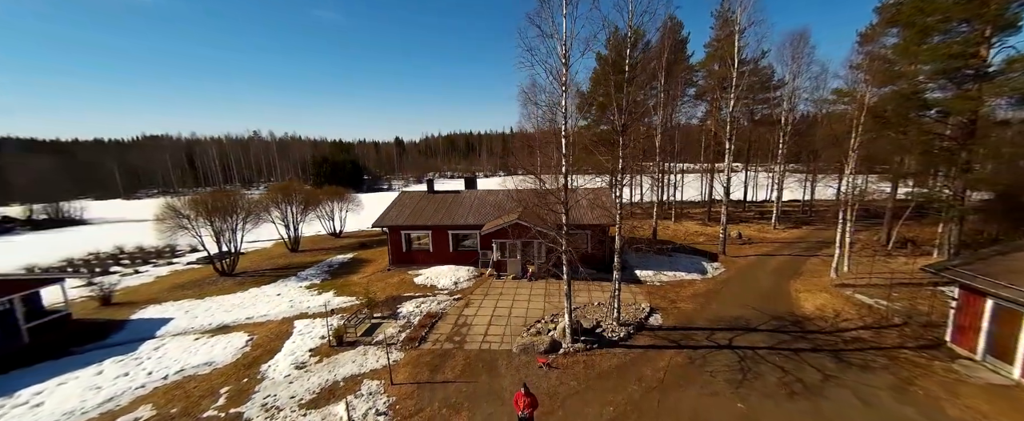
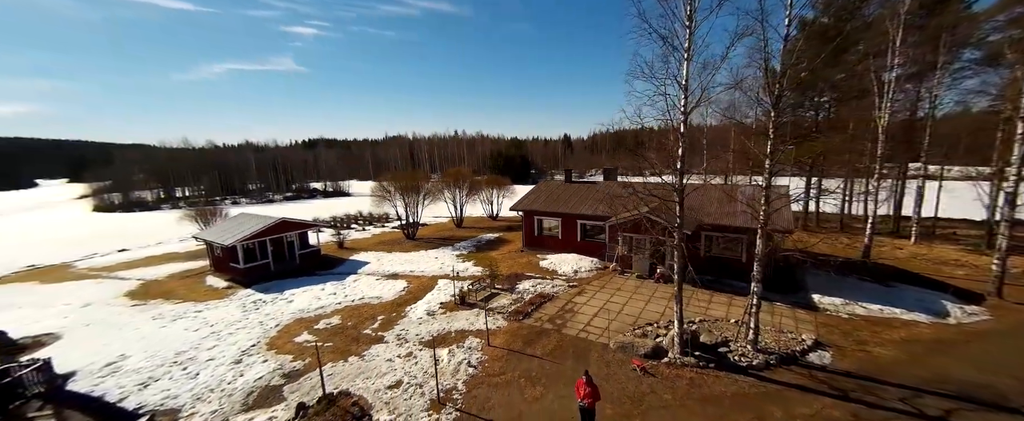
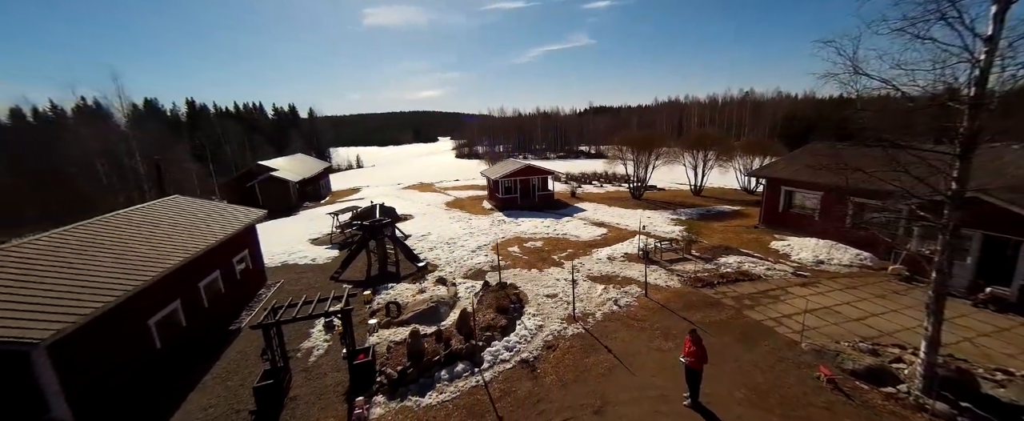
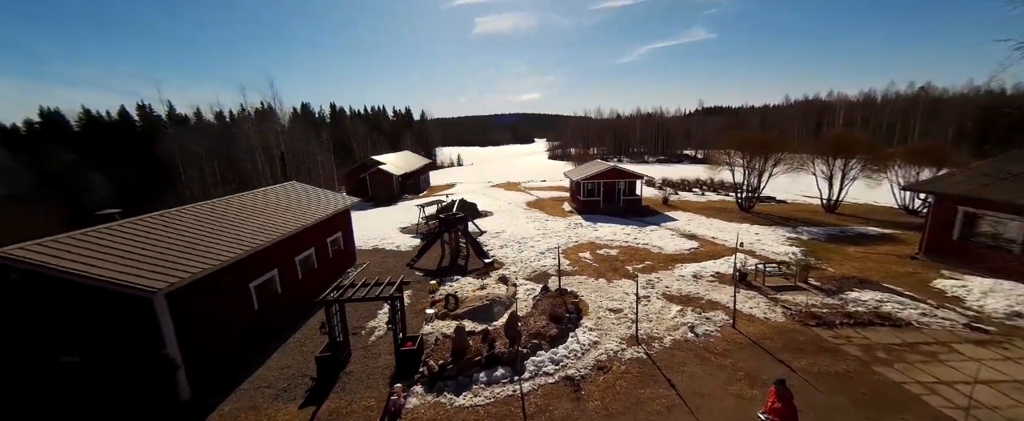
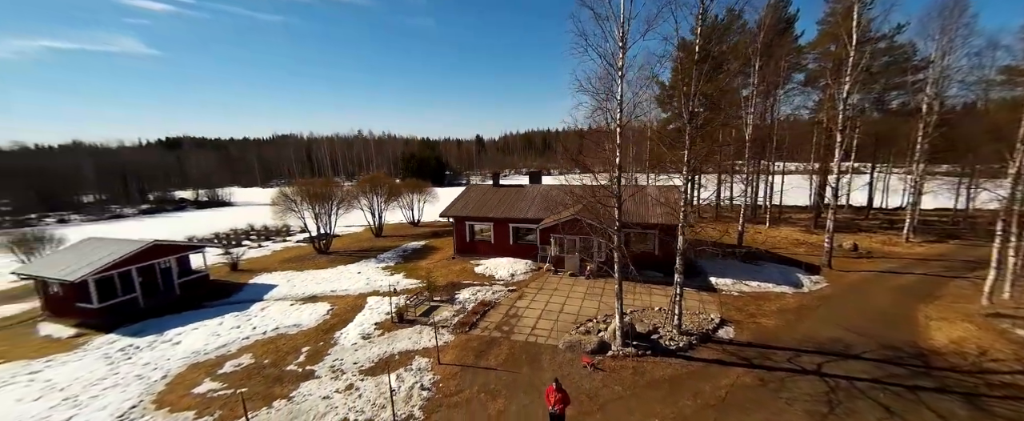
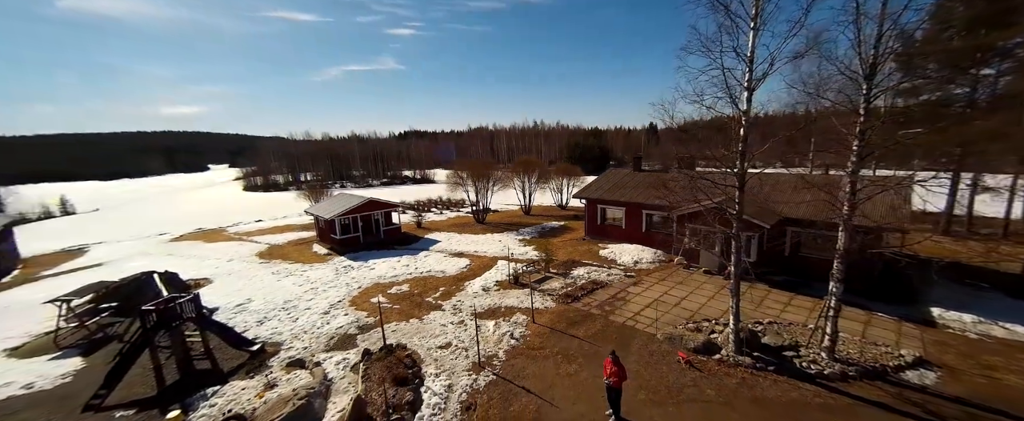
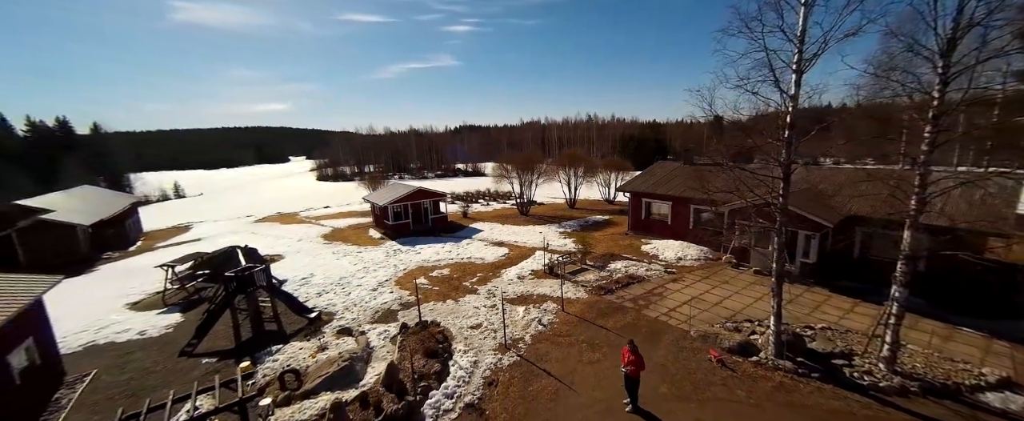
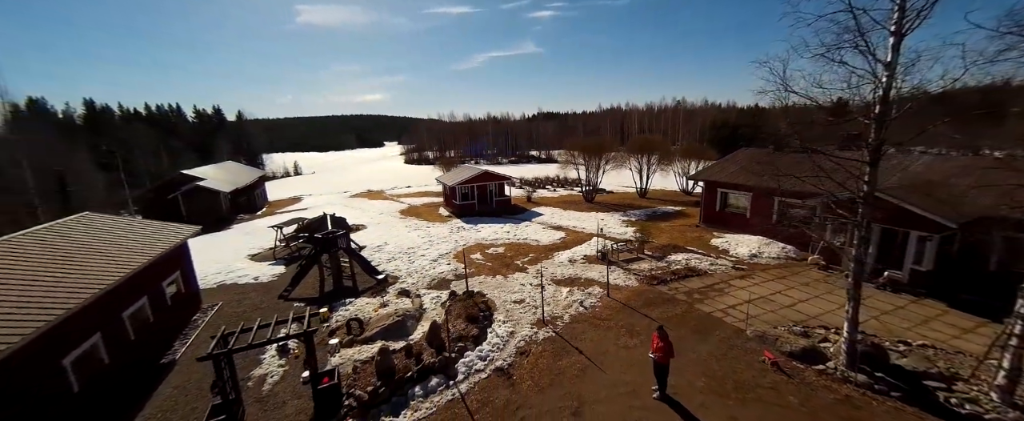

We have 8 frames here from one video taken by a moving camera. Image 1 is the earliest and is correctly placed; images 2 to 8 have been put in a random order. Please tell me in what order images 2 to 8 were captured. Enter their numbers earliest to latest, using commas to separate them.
5, 2, 6, 7, 8, 3, 4
